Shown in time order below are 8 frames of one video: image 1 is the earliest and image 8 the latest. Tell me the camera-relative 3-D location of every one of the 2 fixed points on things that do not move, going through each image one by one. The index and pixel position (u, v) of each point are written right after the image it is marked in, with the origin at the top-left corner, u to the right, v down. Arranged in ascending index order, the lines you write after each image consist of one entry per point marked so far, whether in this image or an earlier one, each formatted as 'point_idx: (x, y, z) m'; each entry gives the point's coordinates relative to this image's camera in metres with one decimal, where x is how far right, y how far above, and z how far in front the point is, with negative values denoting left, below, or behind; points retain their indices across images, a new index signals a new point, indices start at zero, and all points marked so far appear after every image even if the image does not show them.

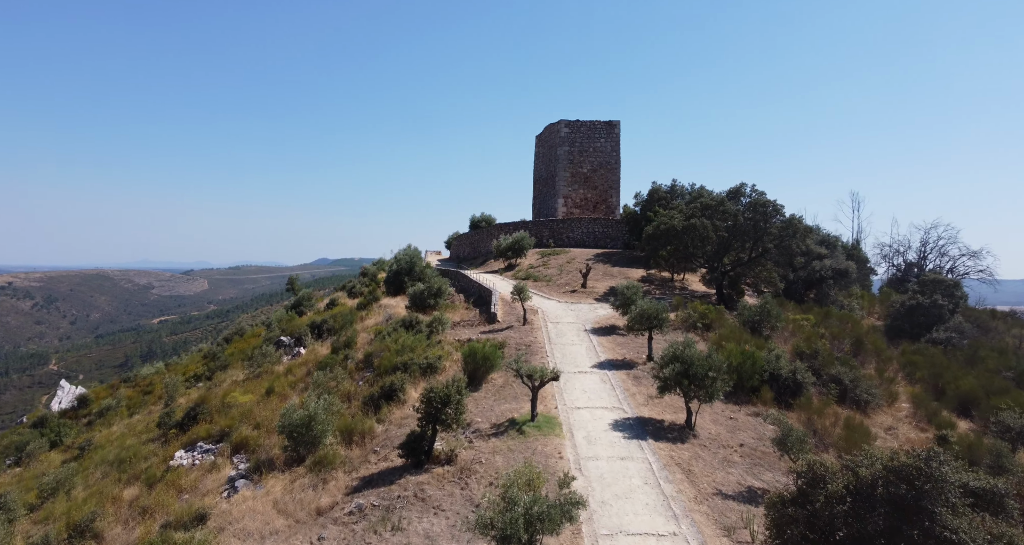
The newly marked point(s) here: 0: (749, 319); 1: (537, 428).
0: (+6.6, -1.3, +15.4) m
1: (+0.4, -2.7, +9.6) m
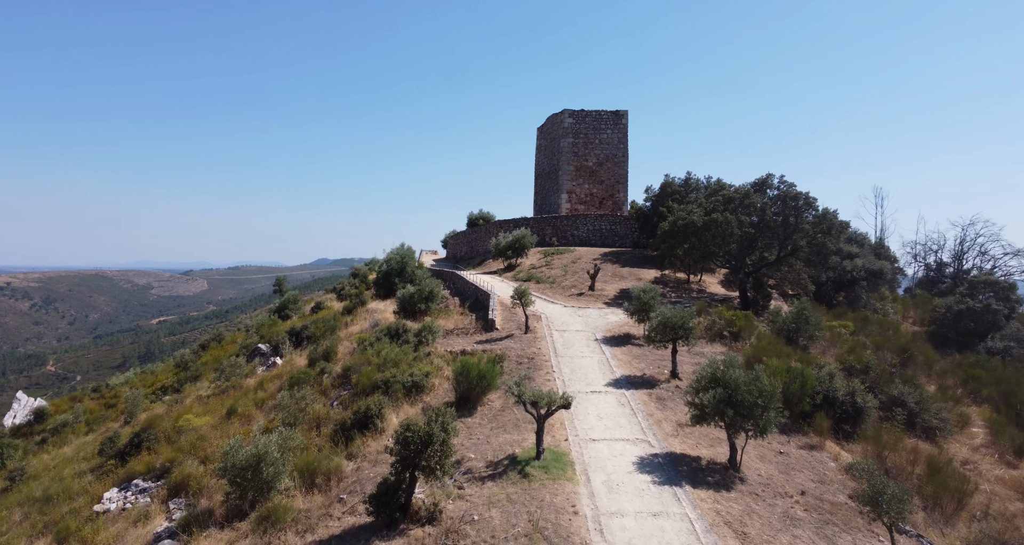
0: (+6.6, -1.3, +13.5) m
1: (+0.4, -2.7, +7.7) m
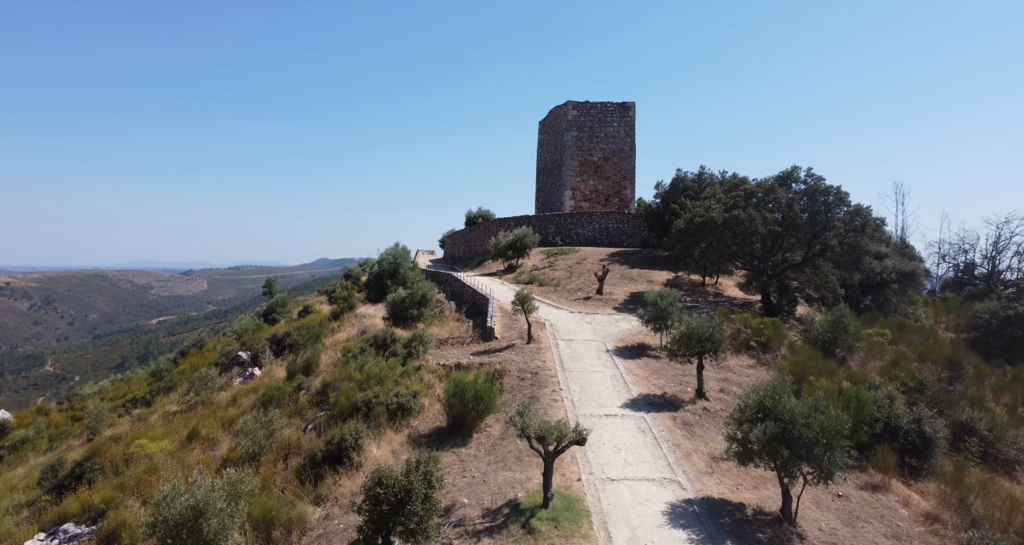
0: (+6.7, -1.4, +12.0) m
1: (+0.5, -2.8, +6.2) m
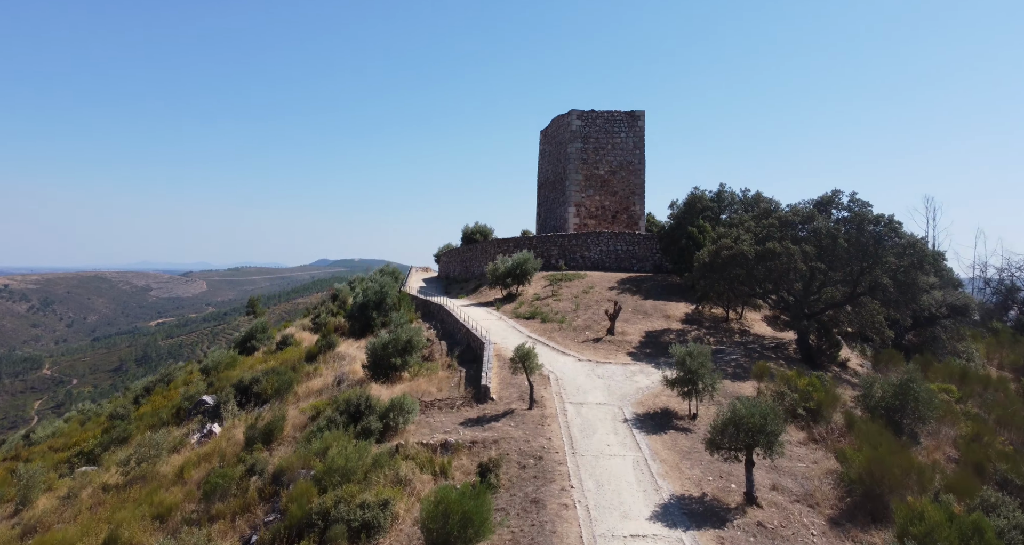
0: (+6.6, -2.4, +9.9) m
1: (+0.4, -3.8, +4.1) m
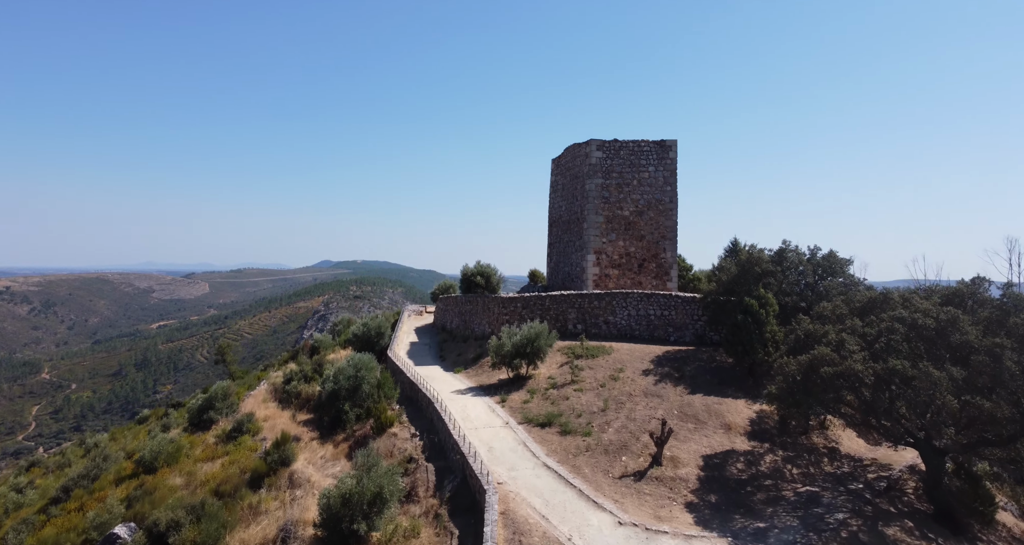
0: (+6.8, -4.5, +5.9) m
1: (+0.6, -5.9, +0.2) m
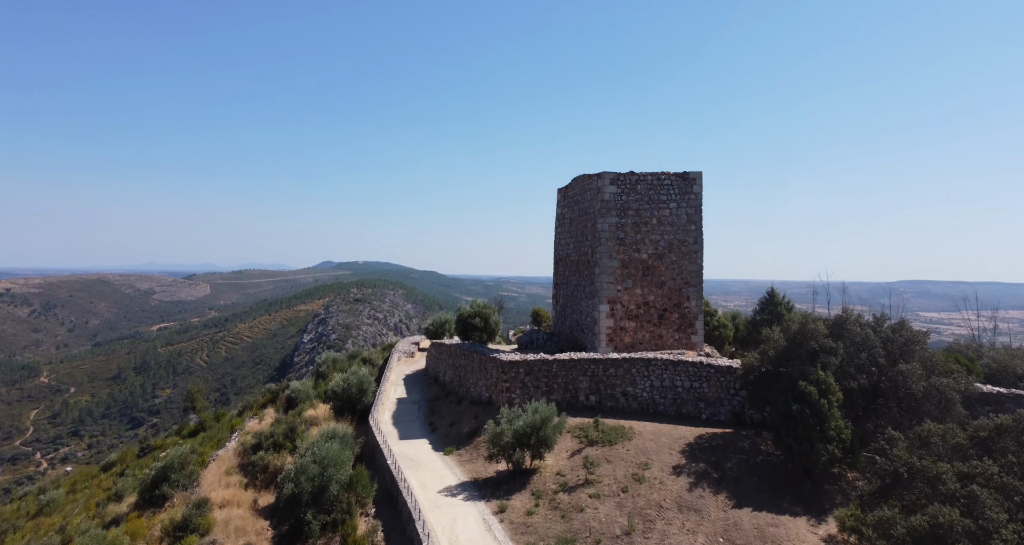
0: (+6.8, -6.1, +3.2) m
1: (+0.6, -7.5, -2.5) m
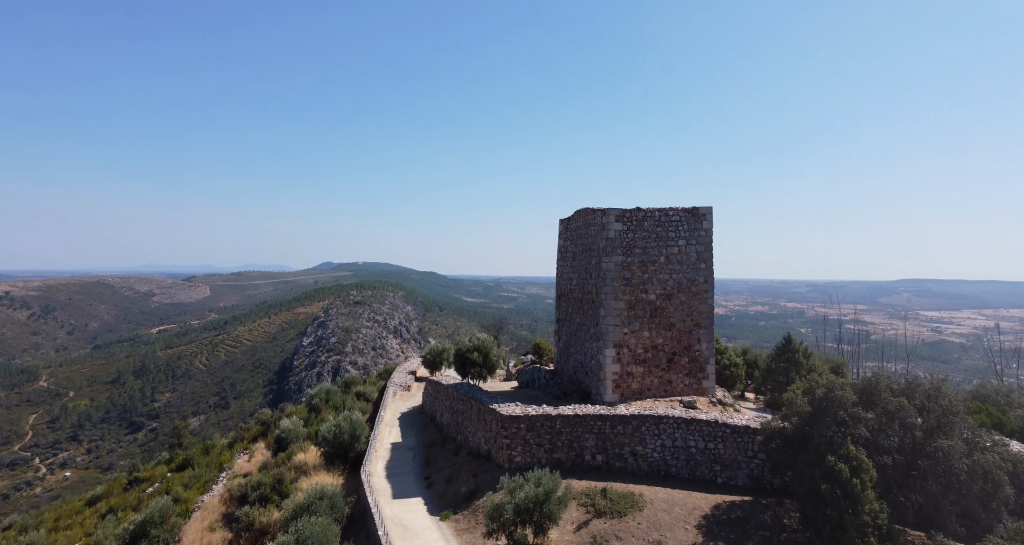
0: (+6.9, -7.3, +2.2) m
1: (+0.6, -8.7, -3.6) m
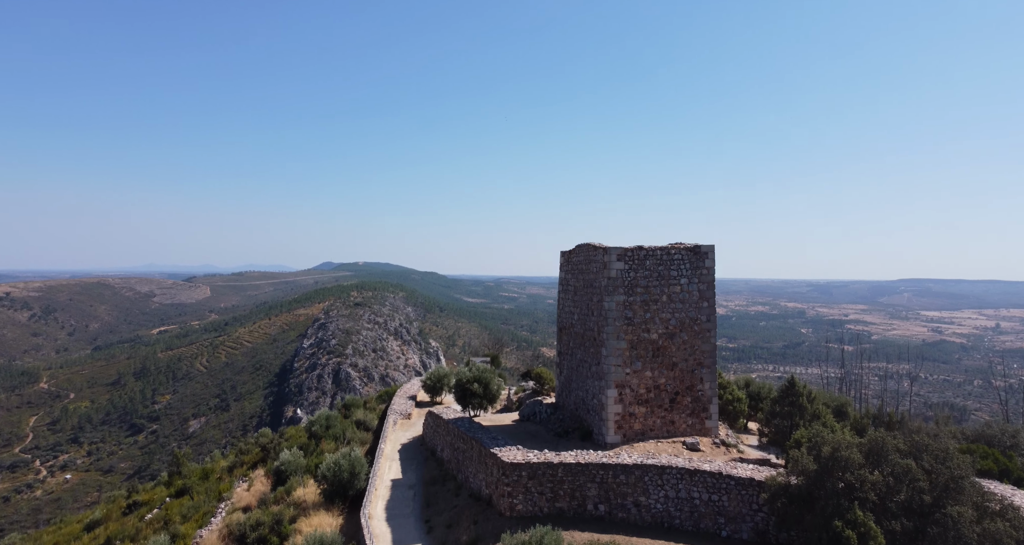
0: (+6.9, -8.5, +2.0) m
1: (+0.6, -9.9, -3.7) m
